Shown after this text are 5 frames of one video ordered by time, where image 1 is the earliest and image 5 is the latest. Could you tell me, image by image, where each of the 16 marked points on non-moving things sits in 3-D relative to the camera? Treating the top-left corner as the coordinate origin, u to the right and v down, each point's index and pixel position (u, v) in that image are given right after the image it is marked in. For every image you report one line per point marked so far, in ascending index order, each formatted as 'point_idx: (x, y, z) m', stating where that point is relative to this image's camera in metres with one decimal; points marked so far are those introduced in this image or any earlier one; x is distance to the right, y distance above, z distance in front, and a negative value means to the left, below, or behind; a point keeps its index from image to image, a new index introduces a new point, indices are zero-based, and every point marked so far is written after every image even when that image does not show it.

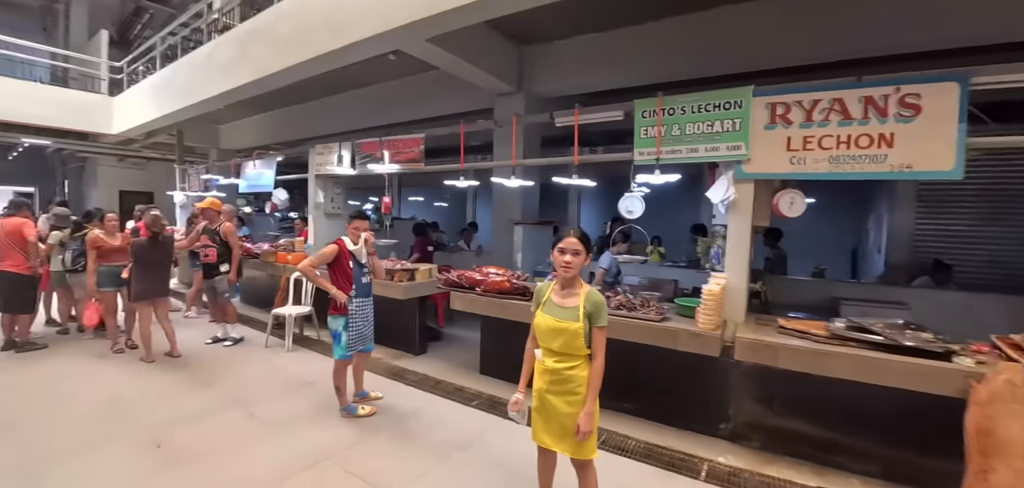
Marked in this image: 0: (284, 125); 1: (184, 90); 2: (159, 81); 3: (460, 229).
0: (-3.9, +2.0, +7.1) m
1: (-4.8, +2.3, +6.1) m
2: (-5.6, +2.7, +6.6) m
3: (-1.1, +0.3, +9.0) m
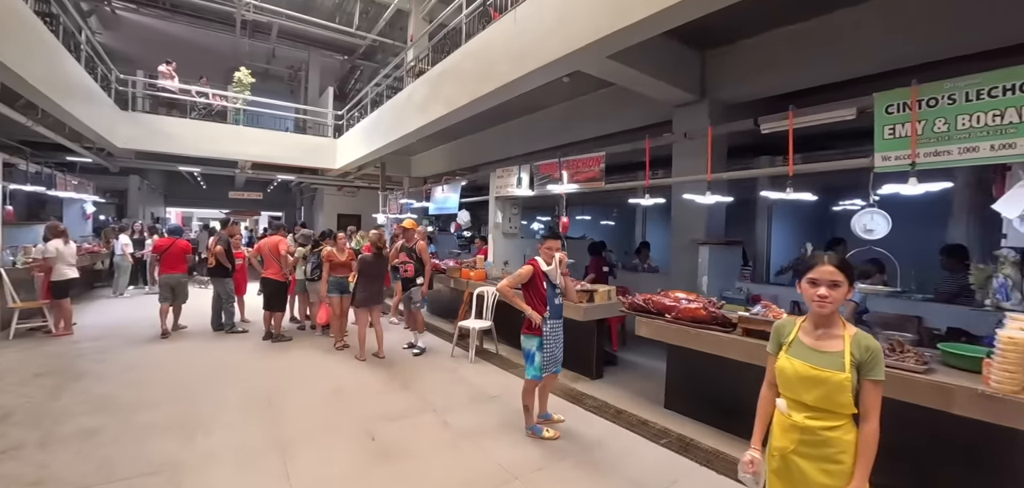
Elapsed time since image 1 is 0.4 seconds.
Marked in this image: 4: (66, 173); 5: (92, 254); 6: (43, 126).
0: (-0.9, +1.7, +7.8) m
1: (-2.1, +2.0, +7.2) m
2: (-2.7, +2.4, +8.0) m
3: (+2.3, -0.1, +8.7) m
4: (-9.6, +1.5, +8.7) m
5: (-8.0, -0.2, +7.7) m
6: (-7.4, +1.8, +6.3) m
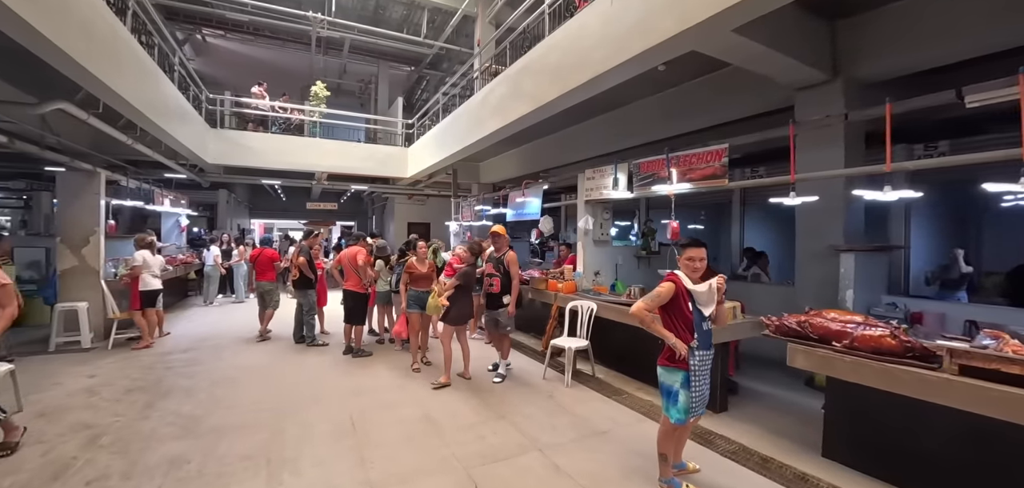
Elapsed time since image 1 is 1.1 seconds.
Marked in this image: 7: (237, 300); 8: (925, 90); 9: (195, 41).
0: (+0.5, +1.6, +7.4) m
1: (-0.8, +1.9, +7.0) m
2: (-1.2, +2.2, +7.8) m
3: (+3.8, -0.2, +7.8) m
4: (-8.0, +1.3, +9.3) m
5: (-6.5, -0.4, +8.2) m
6: (-6.2, +1.7, +6.7) m
7: (-5.7, -1.2, +8.5) m
8: (+4.4, +1.6, +4.3) m
9: (-9.6, +6.1, +12.3) m
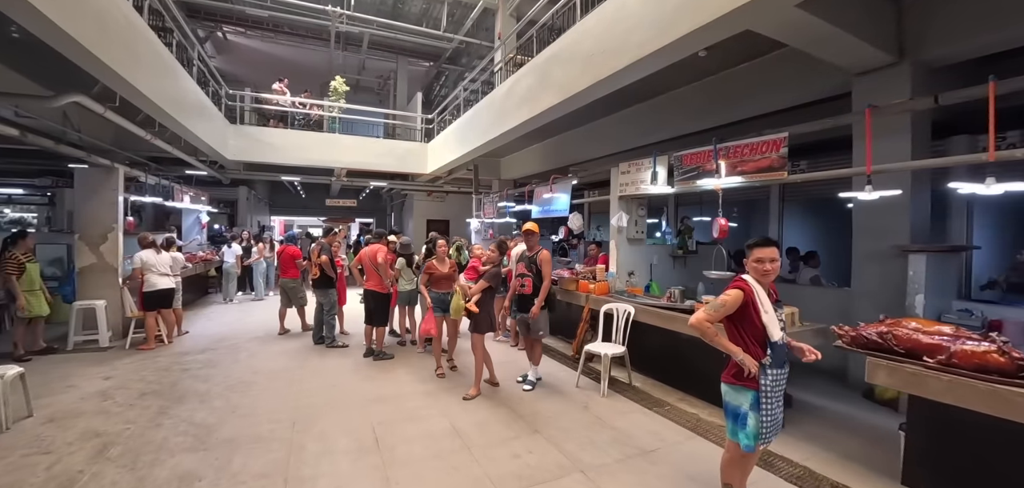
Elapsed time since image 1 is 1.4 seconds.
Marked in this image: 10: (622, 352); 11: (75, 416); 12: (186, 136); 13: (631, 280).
0: (+0.9, +1.6, +7.1) m
1: (-0.4, +1.9, +6.7) m
2: (-0.8, +2.3, +7.5) m
3: (+4.2, -0.2, +7.3) m
4: (-7.5, +1.4, +9.3) m
5: (-6.1, -0.3, +8.1) m
6: (-5.8, +1.7, +6.7) m
7: (-5.3, -1.1, +8.4) m
8: (+4.7, +1.6, +3.9) m
9: (-9.0, +6.2, +12.3) m
10: (+1.0, -1.0, +3.8) m
11: (-3.1, -1.2, +2.9) m
12: (-5.5, +1.8, +6.9) m
13: (+1.4, -0.4, +4.6) m
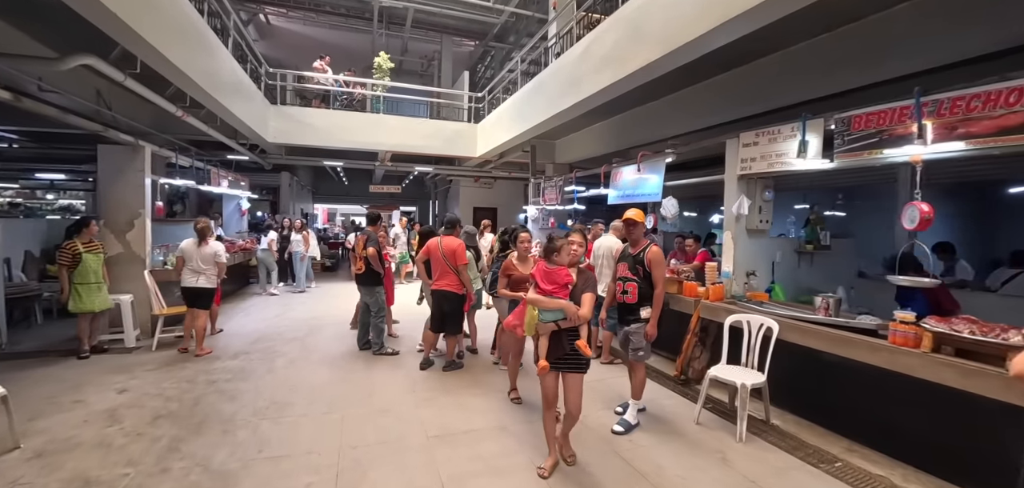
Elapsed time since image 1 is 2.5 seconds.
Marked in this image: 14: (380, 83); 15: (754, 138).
0: (+1.9, +1.7, +6.0) m
1: (+0.6, +2.0, +5.8) m
2: (+0.2, +2.4, +6.6) m
3: (+5.2, -0.1, +6.1) m
4: (-6.3, +1.6, +9.0) m
5: (-5.0, -0.1, +7.7) m
6: (-4.8, +1.9, +6.2) m
7: (-4.2, -0.9, +7.9) m
8: (+5.4, +1.6, +2.5) m
9: (-7.5, +6.6, +12.0) m
10: (+1.7, -1.0, +2.8) m
11: (-2.4, -1.1, +2.2) m
12: (-4.5, +2.0, +6.4) m
13: (+2.1, -0.3, +3.6) m
14: (-2.8, +3.4, +8.5) m
15: (+2.0, +0.9, +3.4) m
